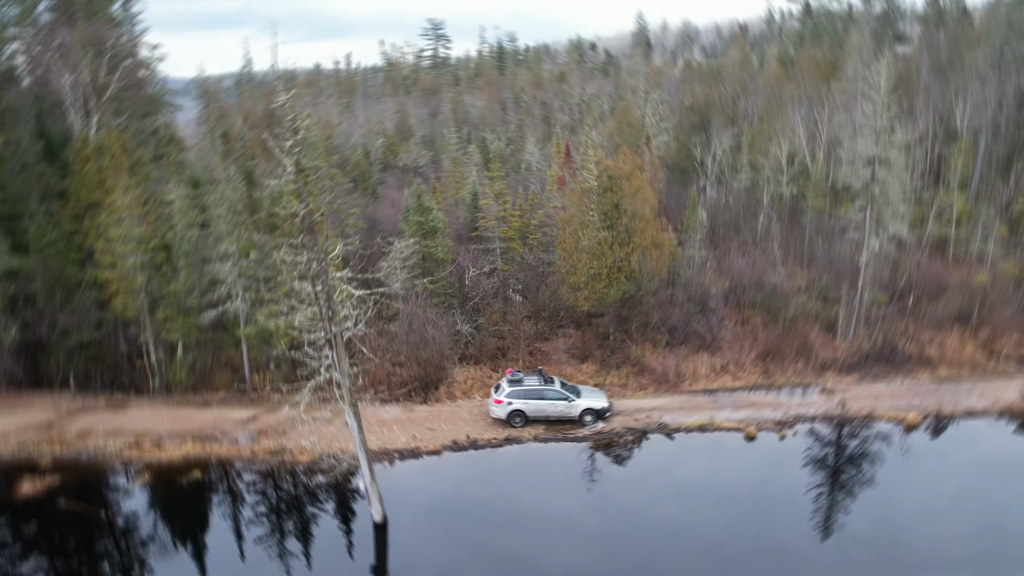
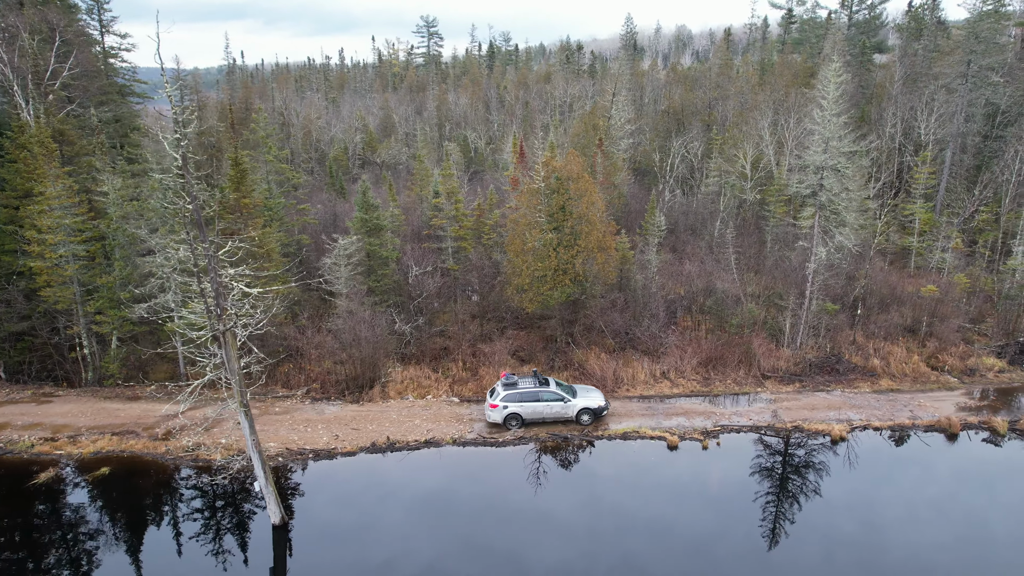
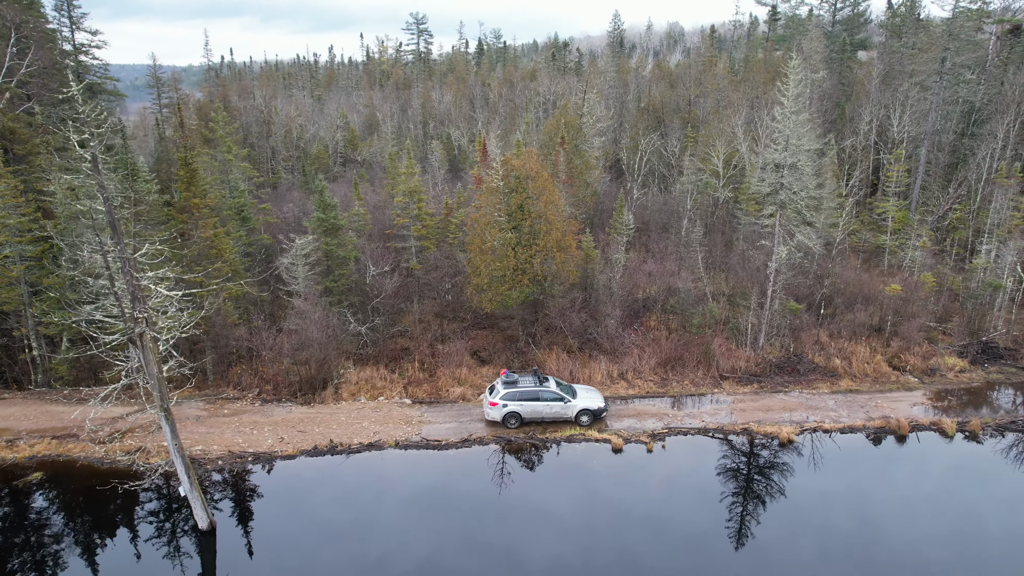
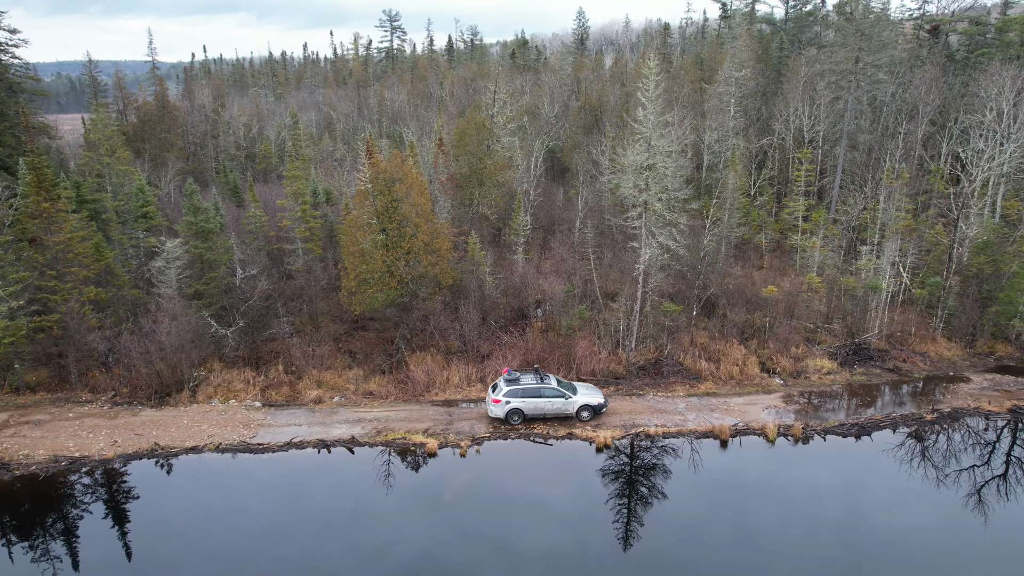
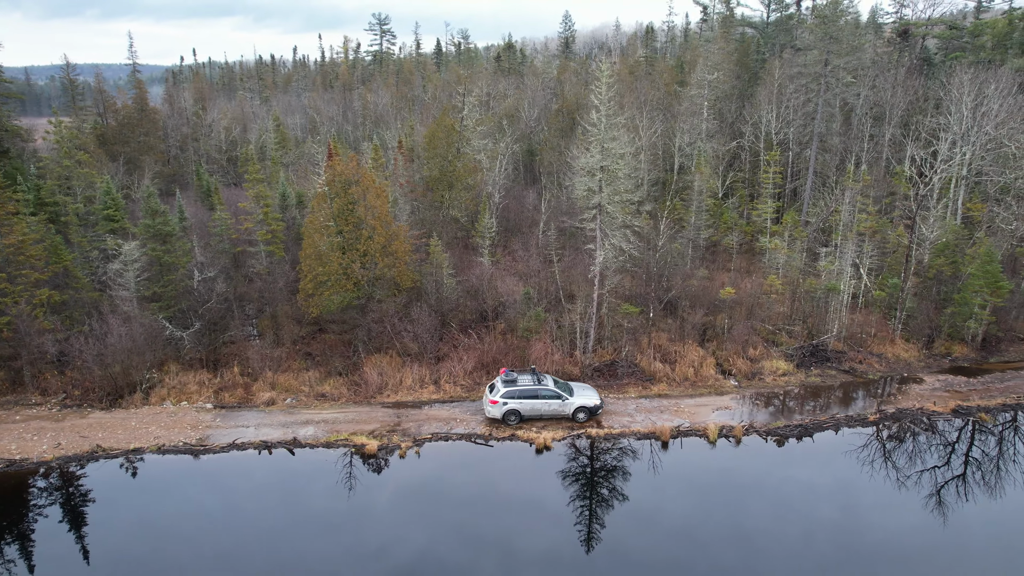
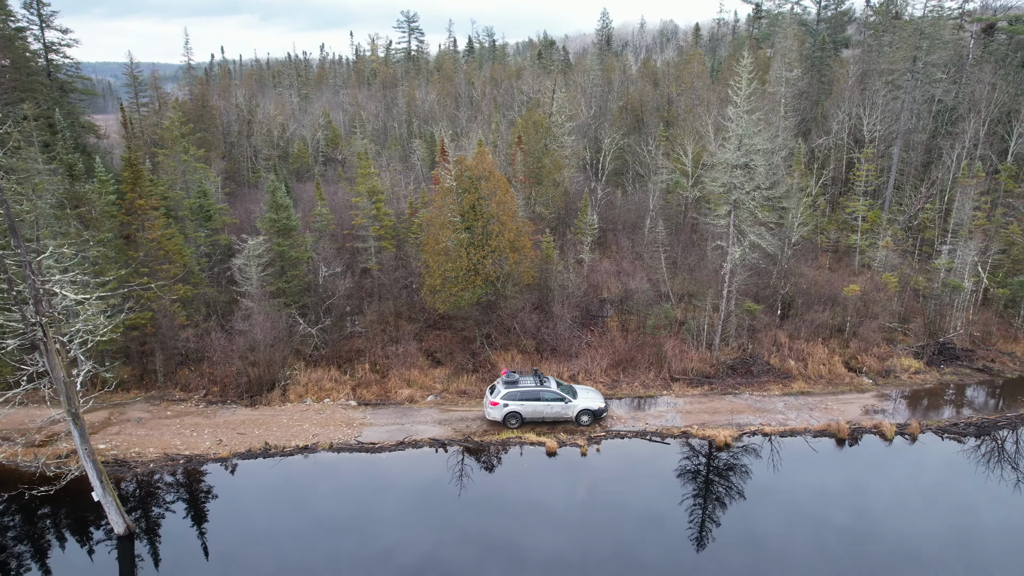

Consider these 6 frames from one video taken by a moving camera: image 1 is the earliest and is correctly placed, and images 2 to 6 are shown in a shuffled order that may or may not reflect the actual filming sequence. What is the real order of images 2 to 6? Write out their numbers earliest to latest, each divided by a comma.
2, 3, 6, 4, 5
